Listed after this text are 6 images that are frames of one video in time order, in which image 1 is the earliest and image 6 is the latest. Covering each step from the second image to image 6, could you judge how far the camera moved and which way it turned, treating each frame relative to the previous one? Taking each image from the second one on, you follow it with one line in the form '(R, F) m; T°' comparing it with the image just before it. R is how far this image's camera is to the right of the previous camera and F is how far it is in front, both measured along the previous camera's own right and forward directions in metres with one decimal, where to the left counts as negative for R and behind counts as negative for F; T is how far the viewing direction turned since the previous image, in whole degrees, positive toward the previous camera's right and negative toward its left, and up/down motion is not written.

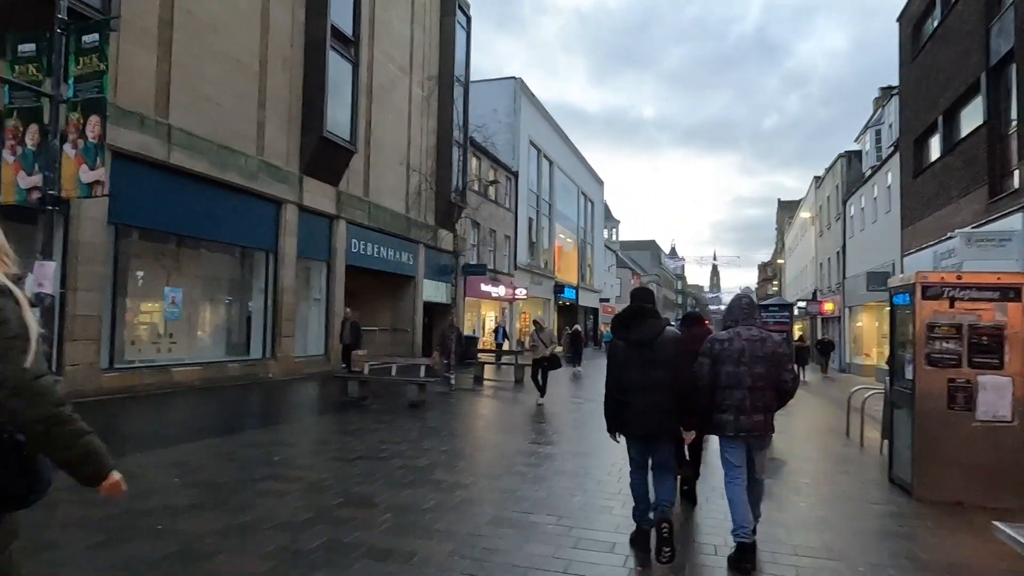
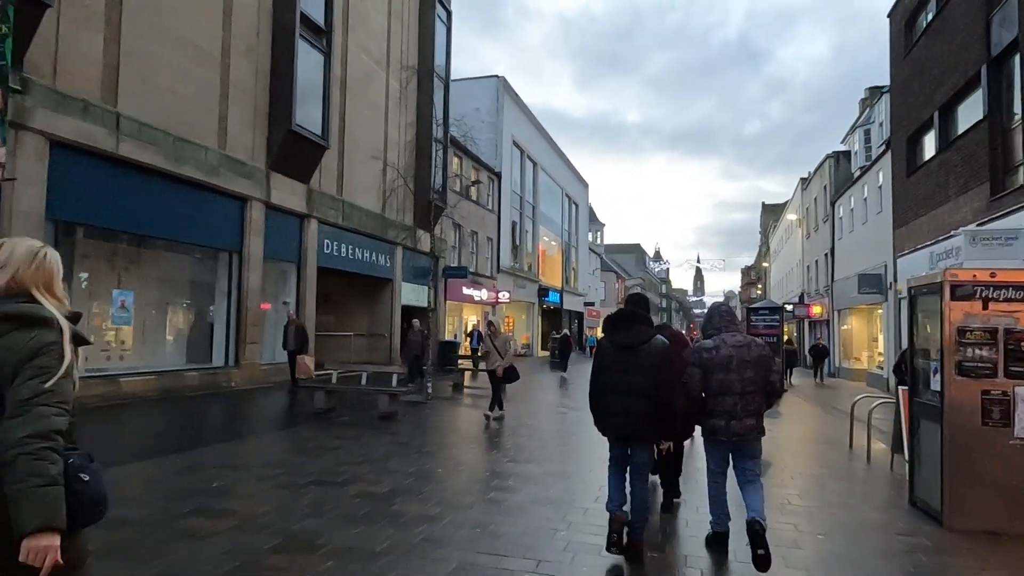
(+0.1, +0.8) m; +1°
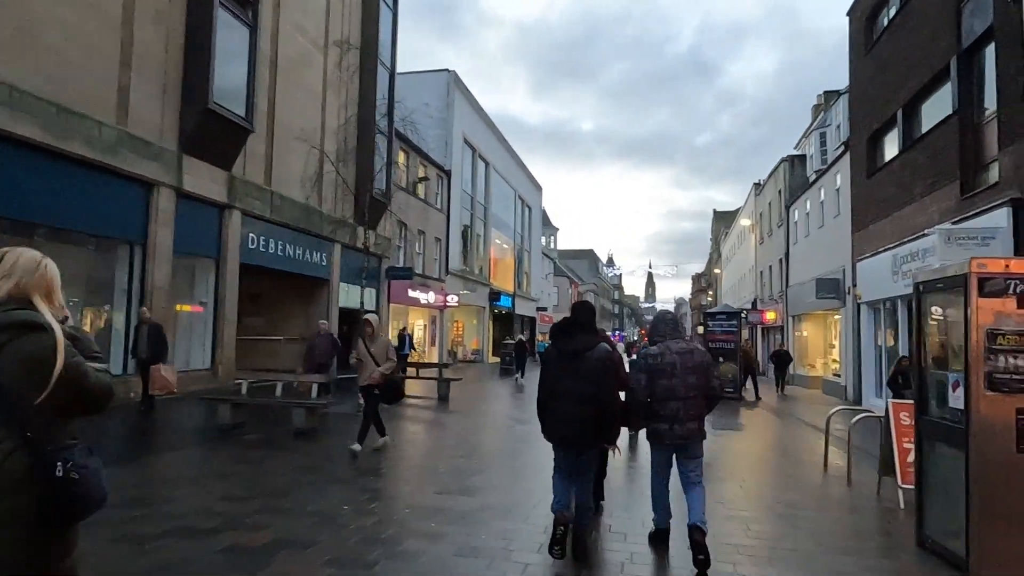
(+0.2, +1.3) m; +4°
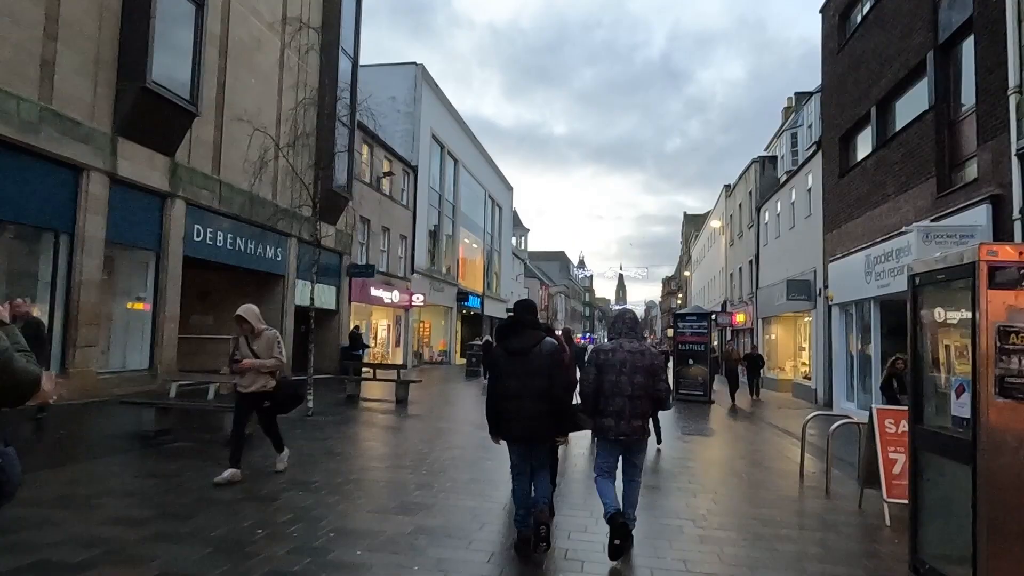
(+0.2, +0.7) m; +2°
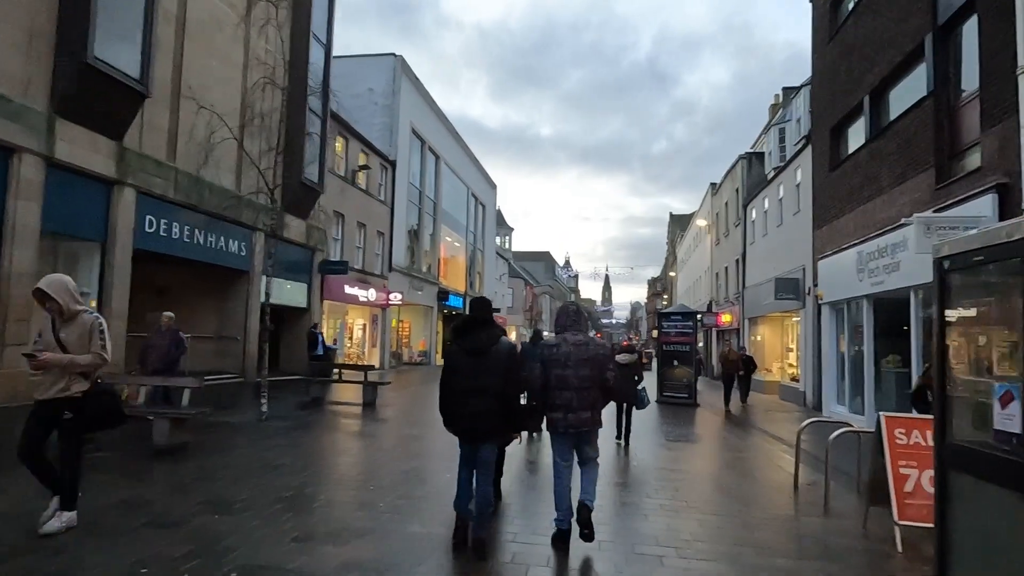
(+0.2, +0.9) m; +1°
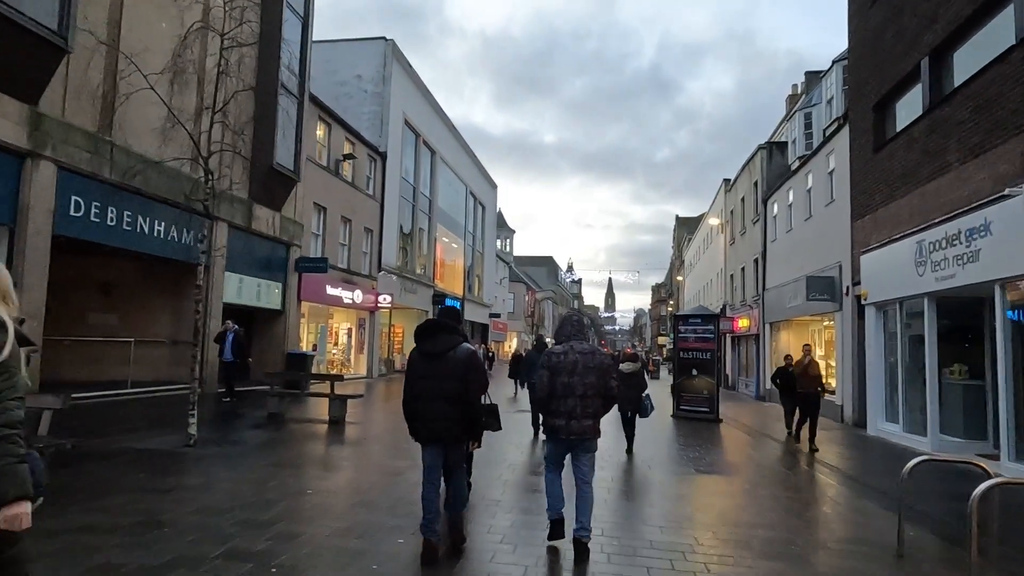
(+0.1, +2.2) m; 0°
